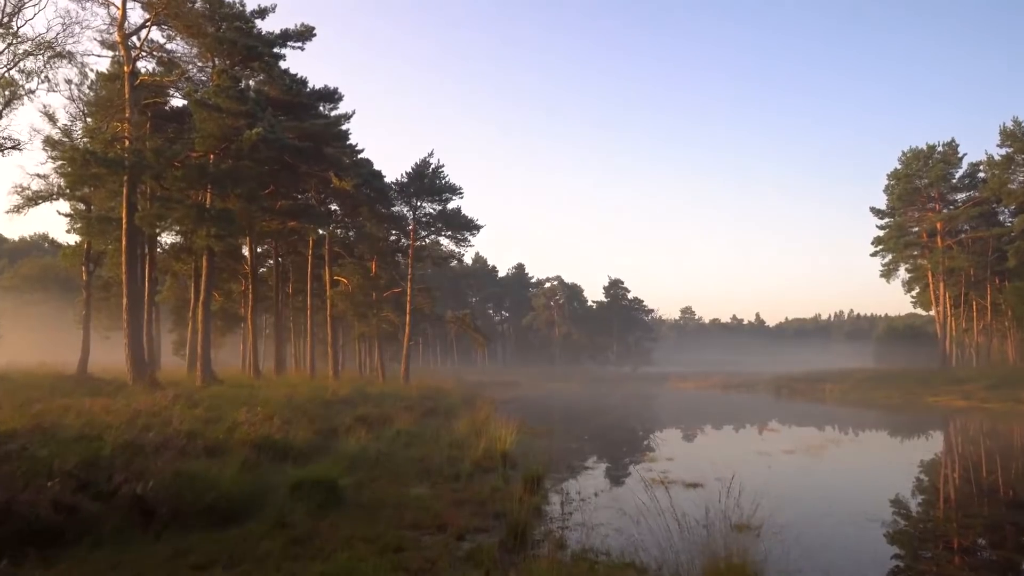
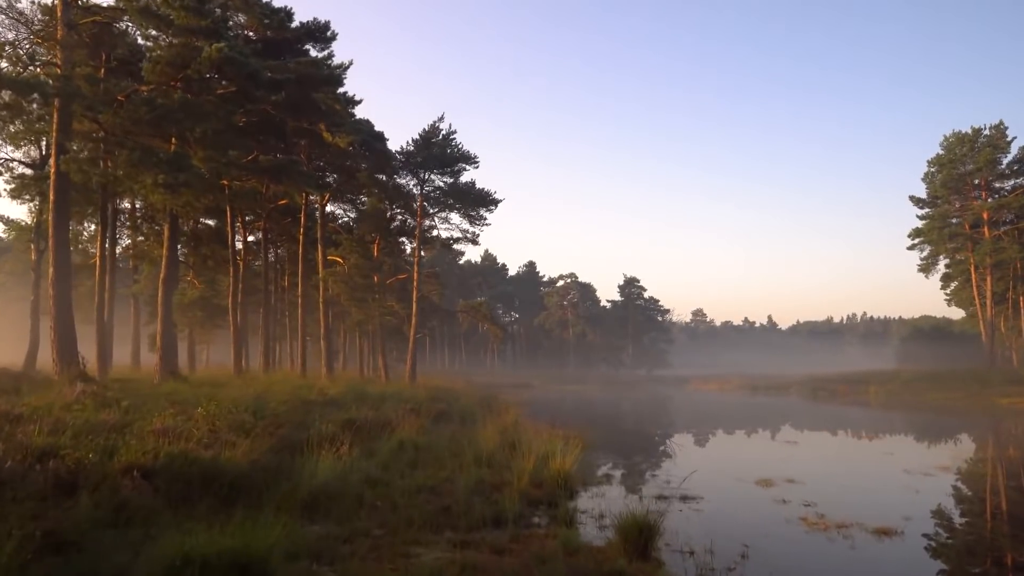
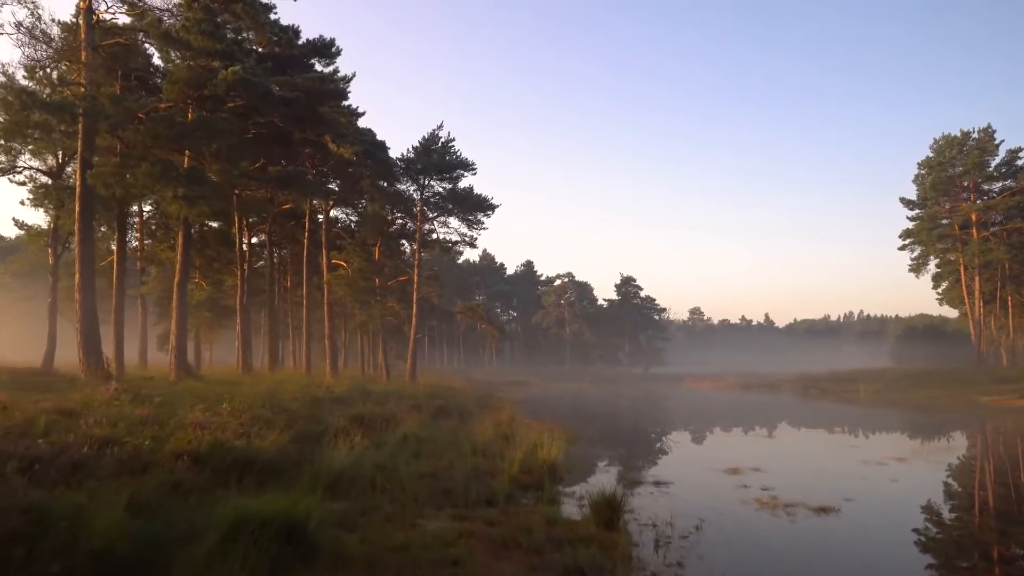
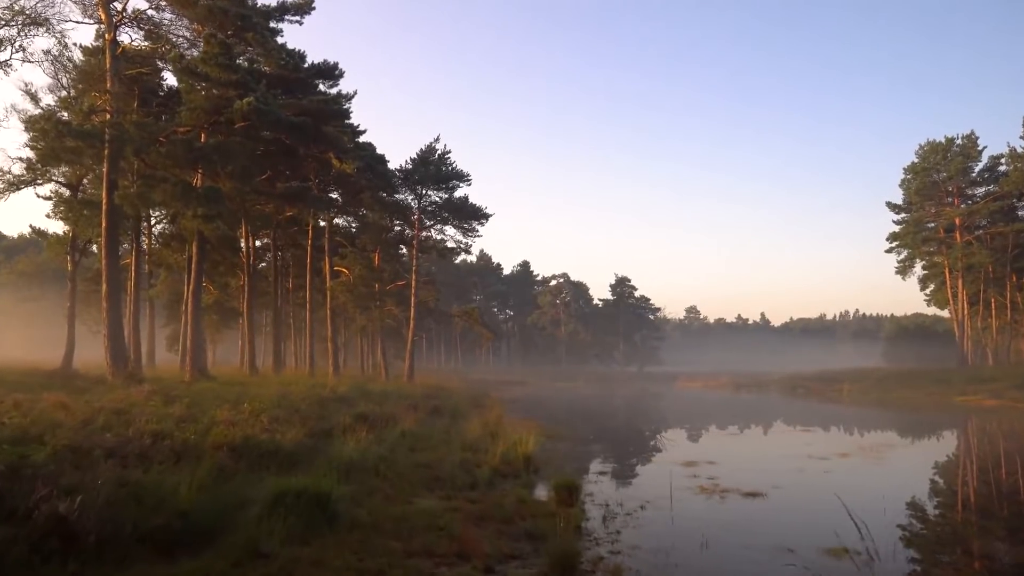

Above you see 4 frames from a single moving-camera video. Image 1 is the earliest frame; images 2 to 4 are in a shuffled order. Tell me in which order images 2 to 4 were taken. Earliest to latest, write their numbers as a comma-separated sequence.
4, 3, 2
